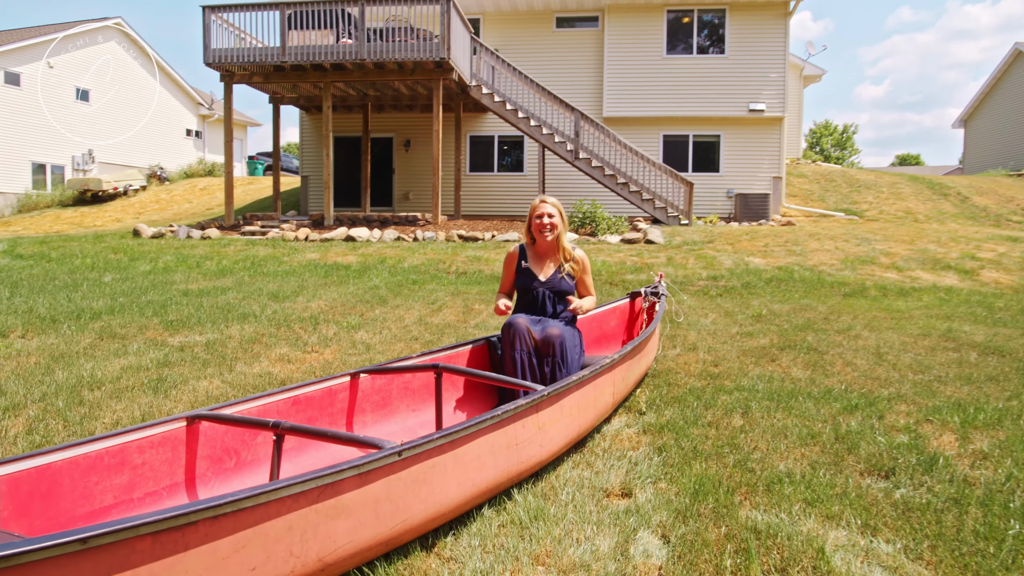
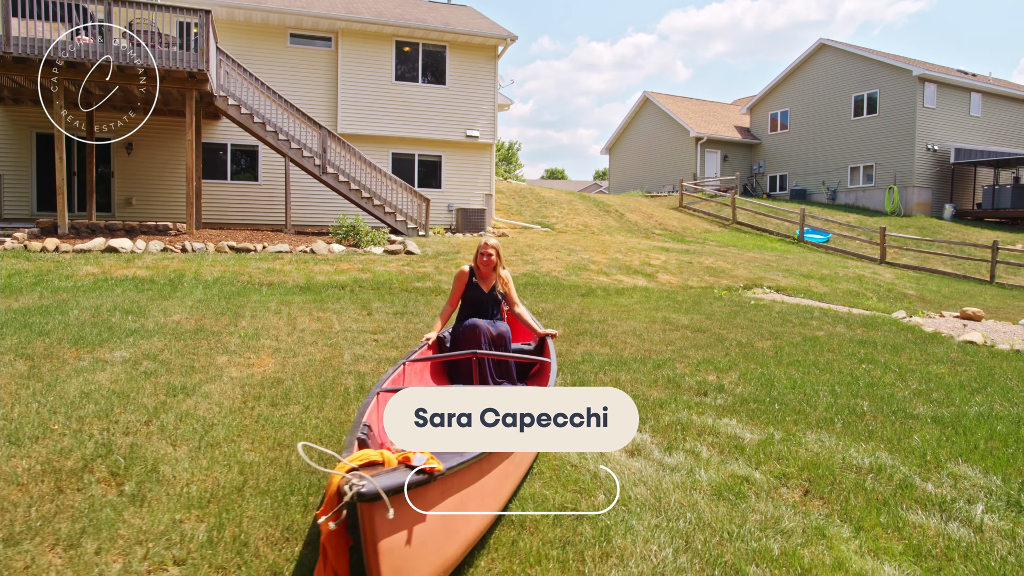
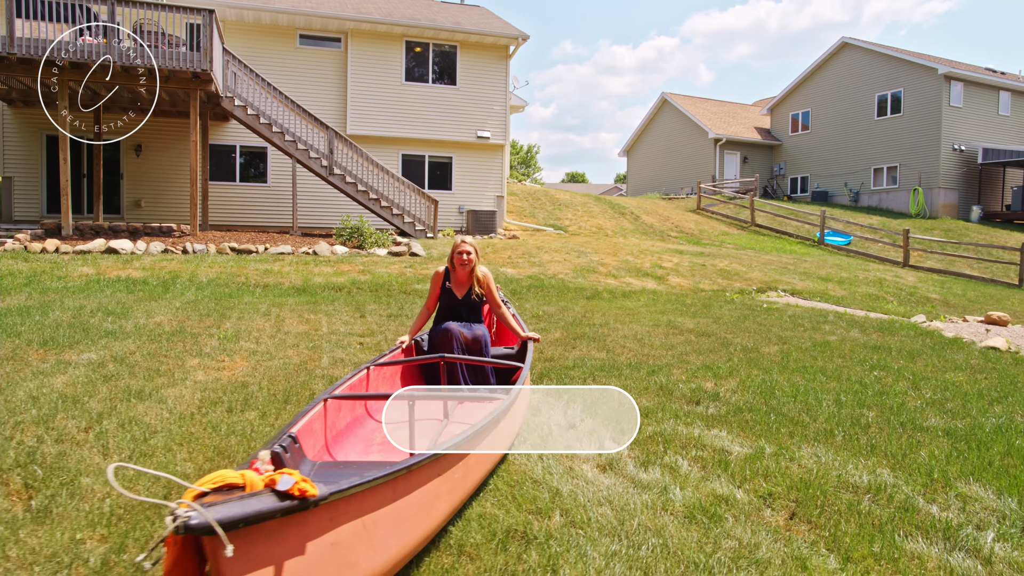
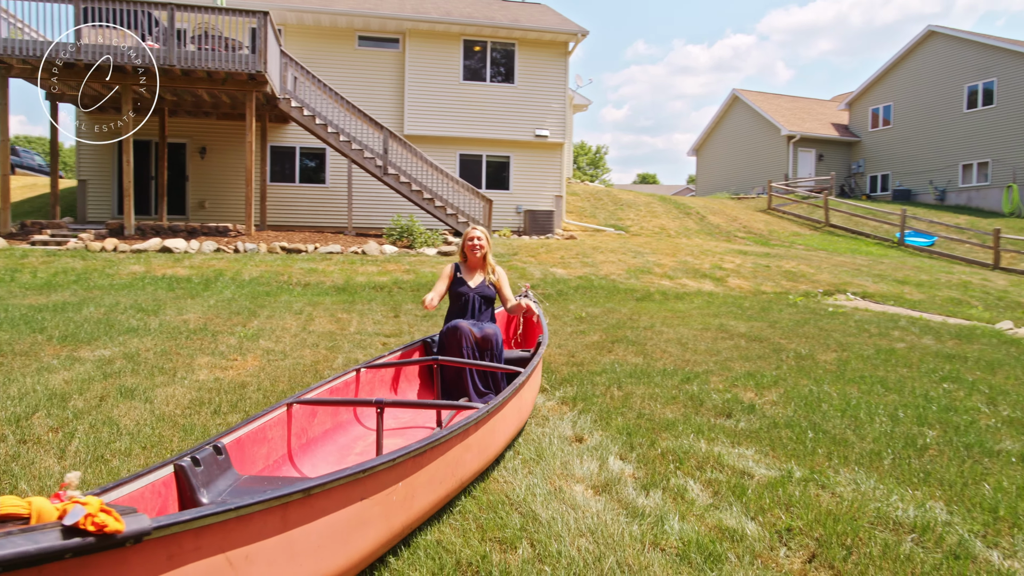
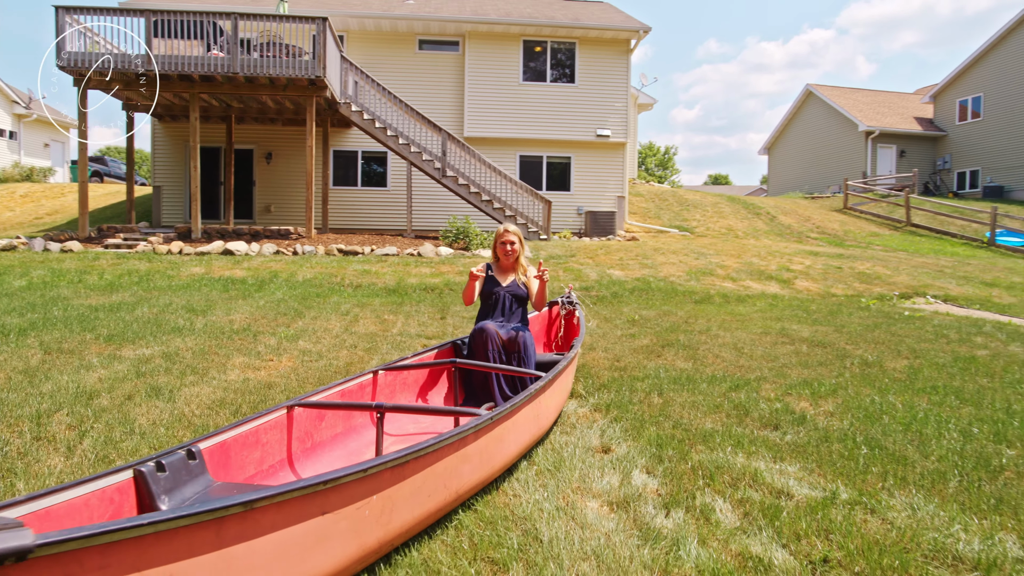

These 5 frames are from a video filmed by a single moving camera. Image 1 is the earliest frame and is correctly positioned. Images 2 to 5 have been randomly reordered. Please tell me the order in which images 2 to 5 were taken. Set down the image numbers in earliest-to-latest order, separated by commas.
5, 4, 3, 2
